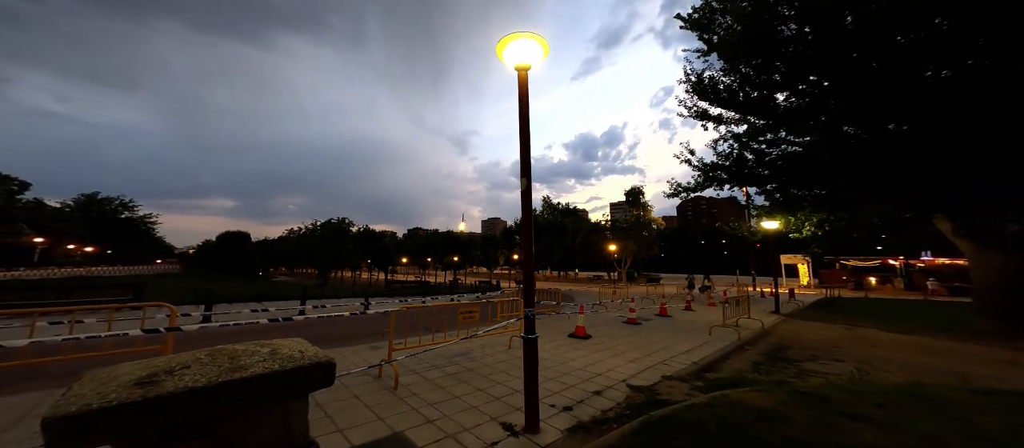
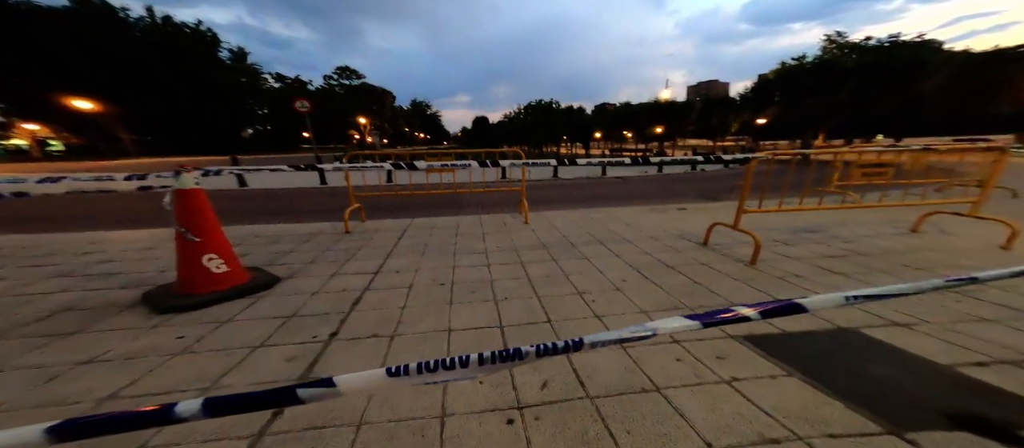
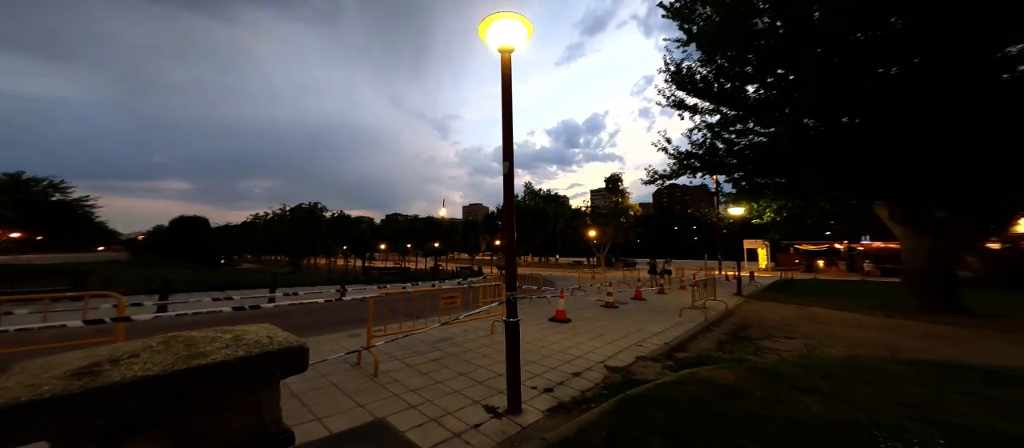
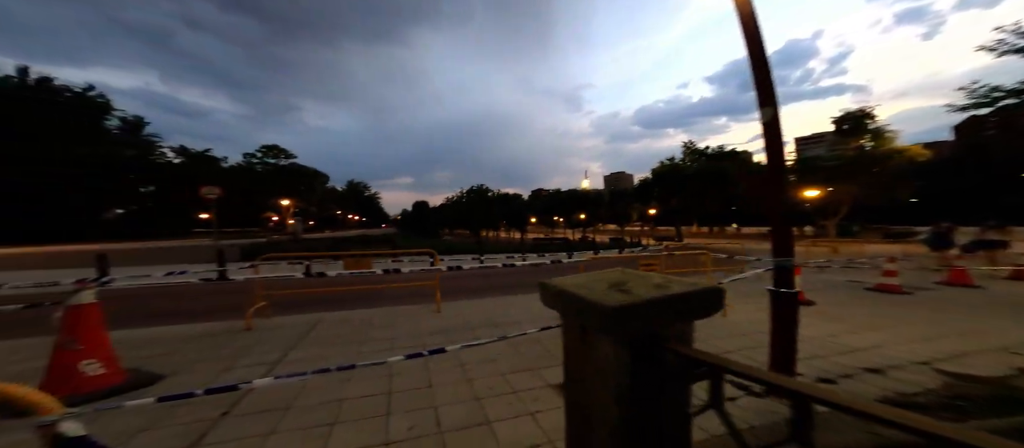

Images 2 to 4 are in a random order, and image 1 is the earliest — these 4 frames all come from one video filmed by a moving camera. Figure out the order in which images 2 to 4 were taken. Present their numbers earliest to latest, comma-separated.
3, 4, 2
